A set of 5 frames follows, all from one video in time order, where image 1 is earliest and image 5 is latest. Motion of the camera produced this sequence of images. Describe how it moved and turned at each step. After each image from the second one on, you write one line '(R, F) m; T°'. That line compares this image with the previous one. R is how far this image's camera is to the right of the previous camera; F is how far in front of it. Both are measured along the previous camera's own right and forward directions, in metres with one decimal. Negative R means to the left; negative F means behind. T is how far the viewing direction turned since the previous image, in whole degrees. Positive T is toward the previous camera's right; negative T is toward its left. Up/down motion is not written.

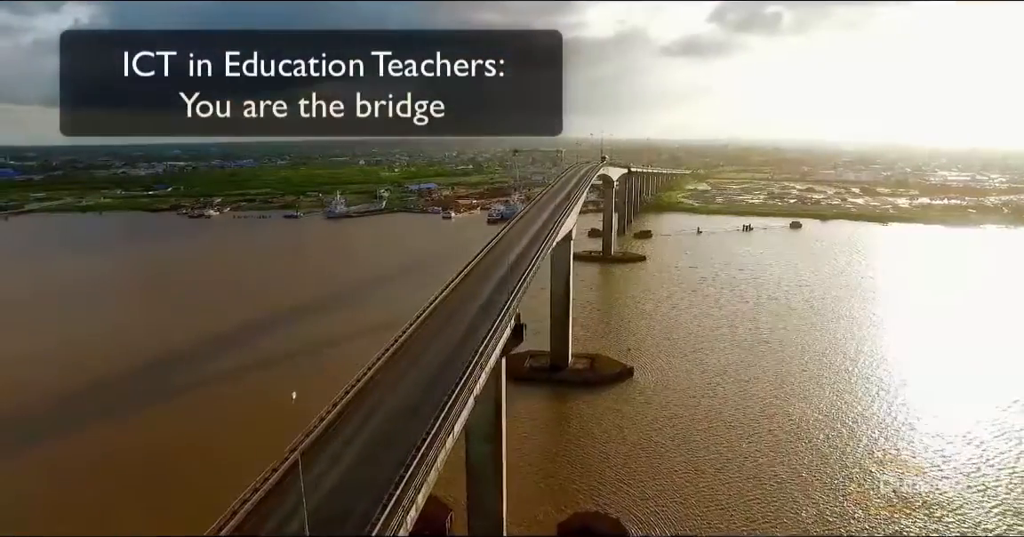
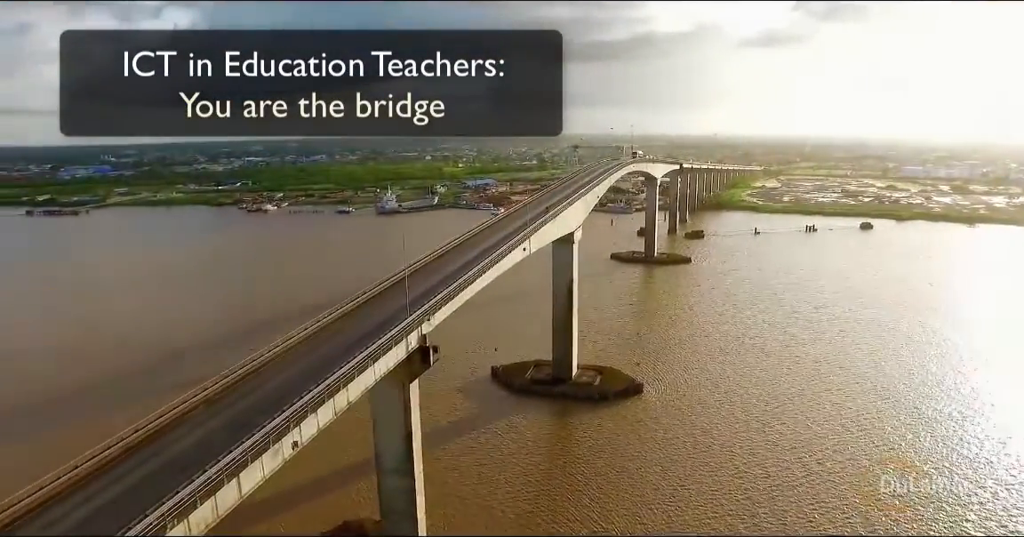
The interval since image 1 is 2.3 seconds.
(+1.3, +0.7) m; -6°
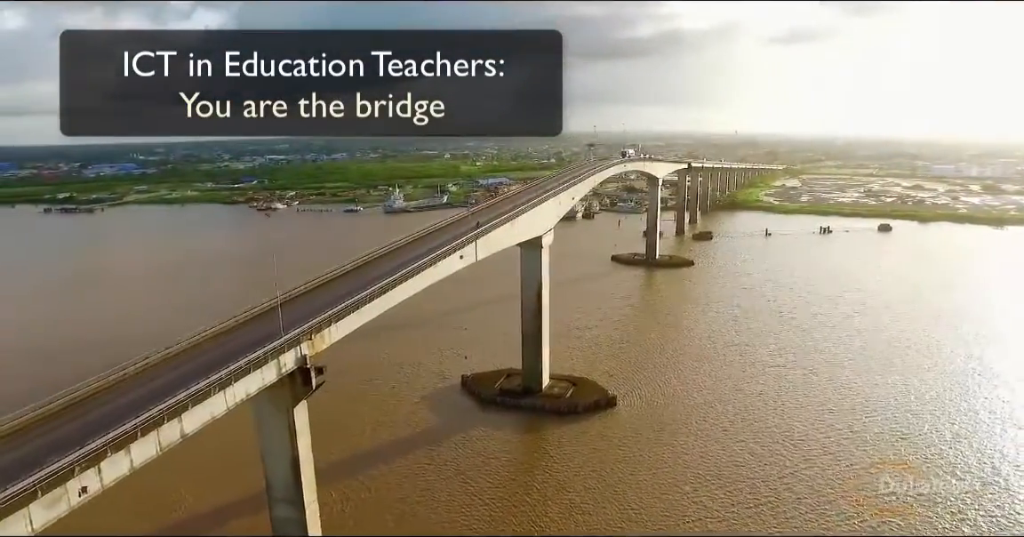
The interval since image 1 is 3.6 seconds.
(+1.0, +0.5) m; -2°
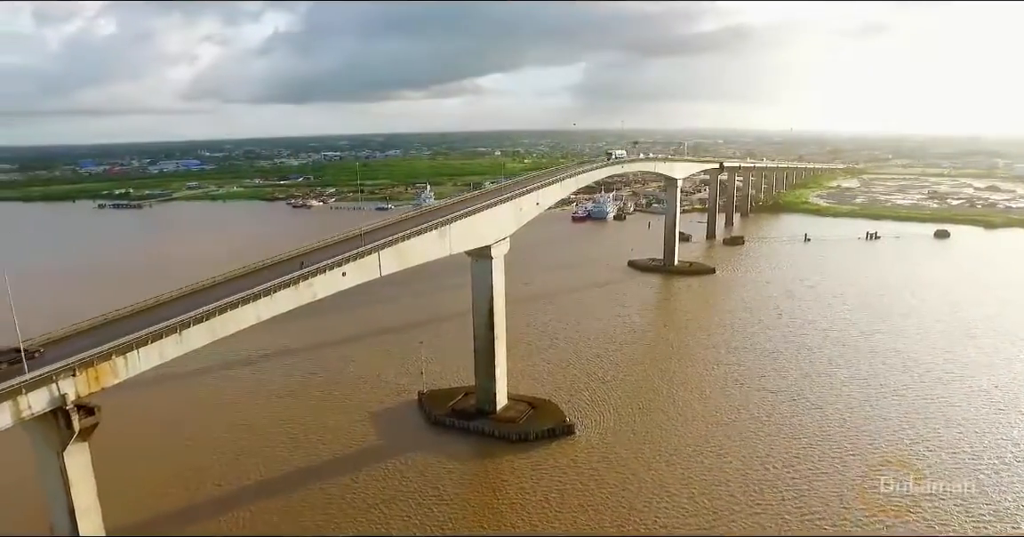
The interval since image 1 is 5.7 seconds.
(+1.7, +0.9) m; -5°
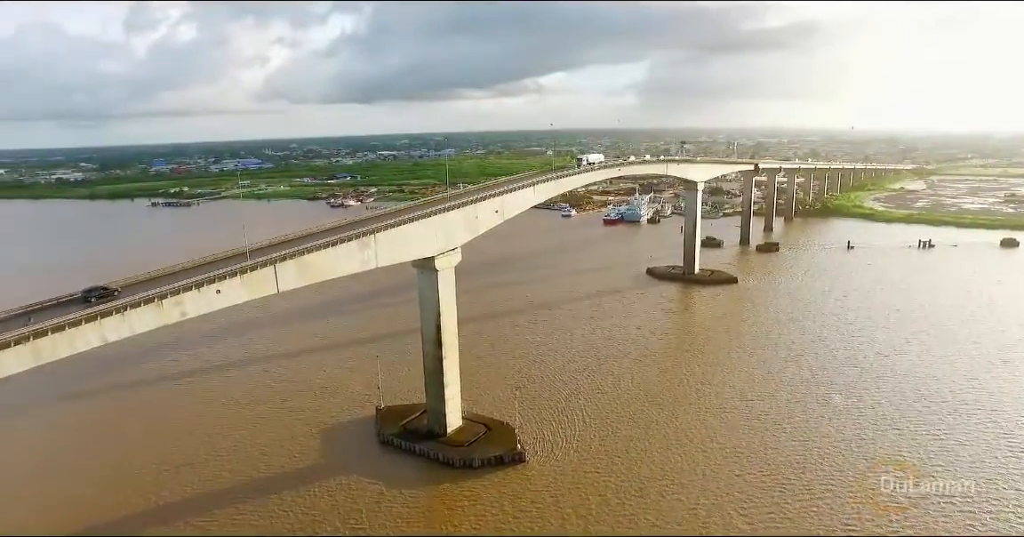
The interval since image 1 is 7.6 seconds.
(+1.6, +0.9) m; -5°
